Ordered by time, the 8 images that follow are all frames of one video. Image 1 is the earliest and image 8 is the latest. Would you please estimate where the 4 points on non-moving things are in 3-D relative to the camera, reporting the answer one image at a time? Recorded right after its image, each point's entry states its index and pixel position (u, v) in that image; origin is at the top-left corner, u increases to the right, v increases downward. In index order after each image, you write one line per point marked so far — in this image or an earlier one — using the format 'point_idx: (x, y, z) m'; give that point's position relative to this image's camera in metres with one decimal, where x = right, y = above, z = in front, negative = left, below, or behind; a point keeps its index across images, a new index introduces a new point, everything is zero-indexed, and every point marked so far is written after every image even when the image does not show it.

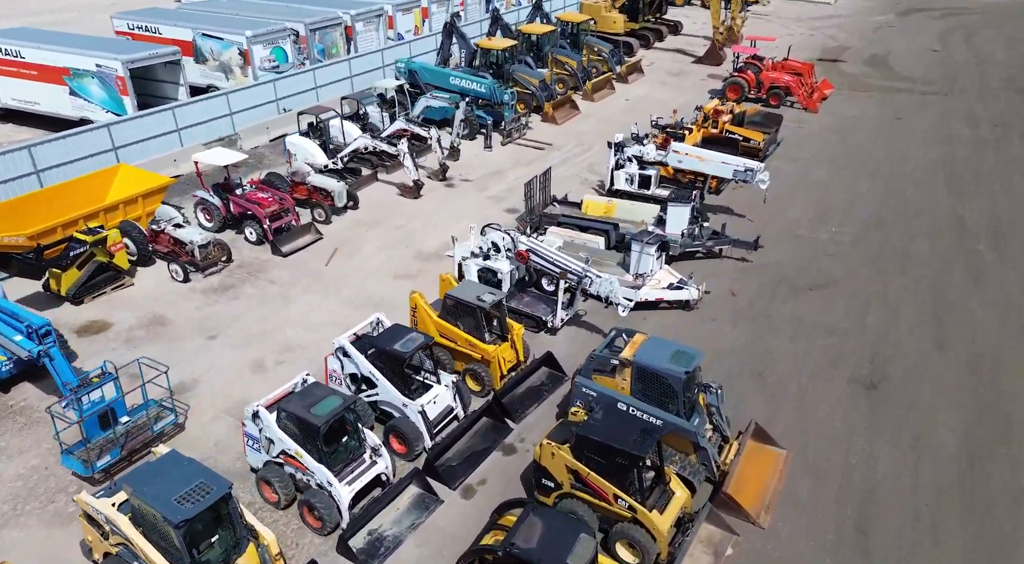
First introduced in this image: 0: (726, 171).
0: (+4.5, +2.3, +15.3) m
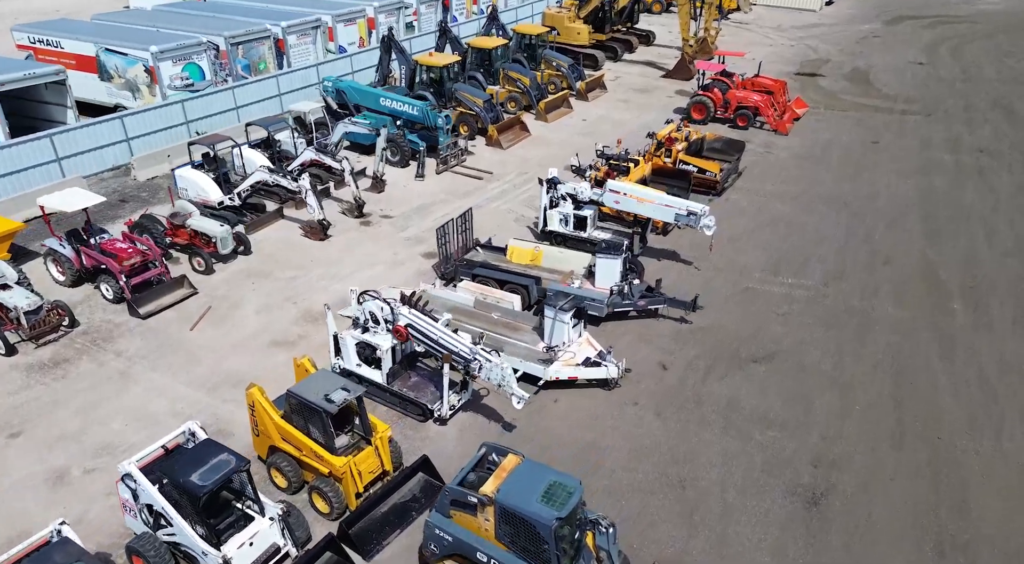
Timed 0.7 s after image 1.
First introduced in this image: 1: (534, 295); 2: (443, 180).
0: (+2.9, +1.2, +13.5) m
1: (+0.4, -0.2, +12.1) m
2: (-1.8, +2.6, +18.2) m
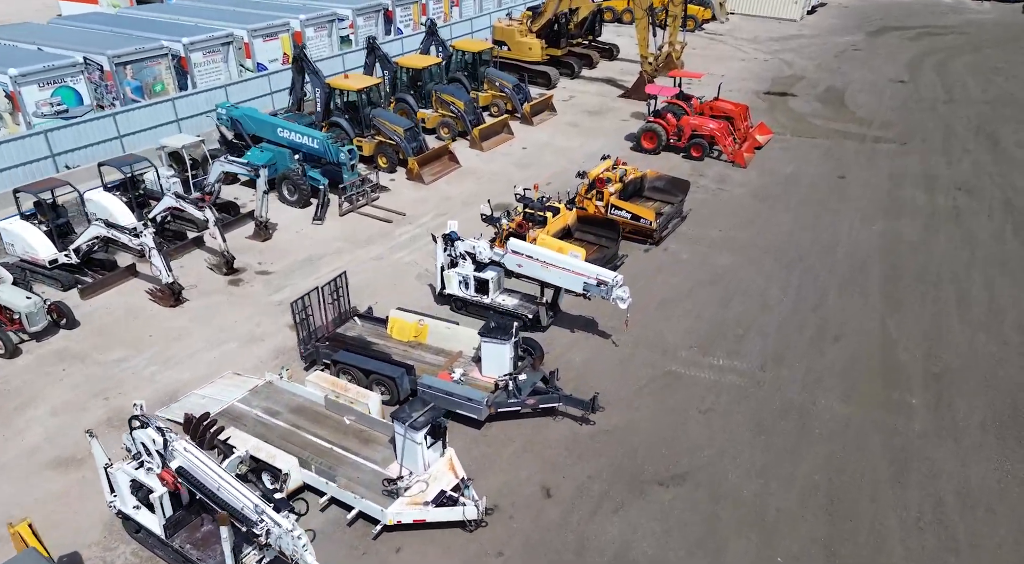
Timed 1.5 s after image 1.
0: (+1.0, 0.0, +11.3) m
1: (-1.5, -1.5, +9.9) m
2: (-3.7, +1.3, +16.0) m
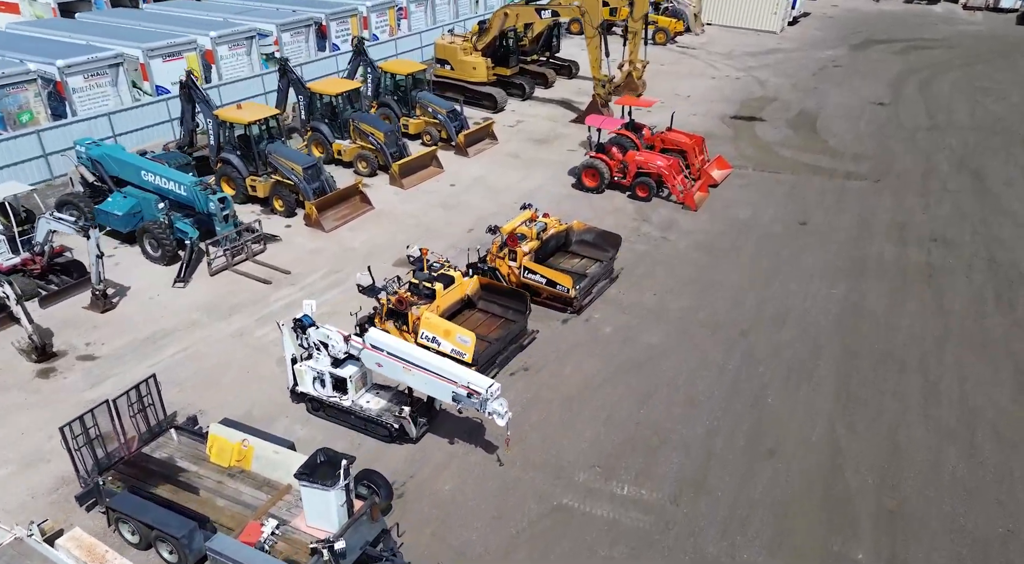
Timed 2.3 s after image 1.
0: (-0.9, -1.4, +9.0) m
1: (-3.4, -2.9, +7.6) m
2: (-5.6, 0.0, +13.6) m
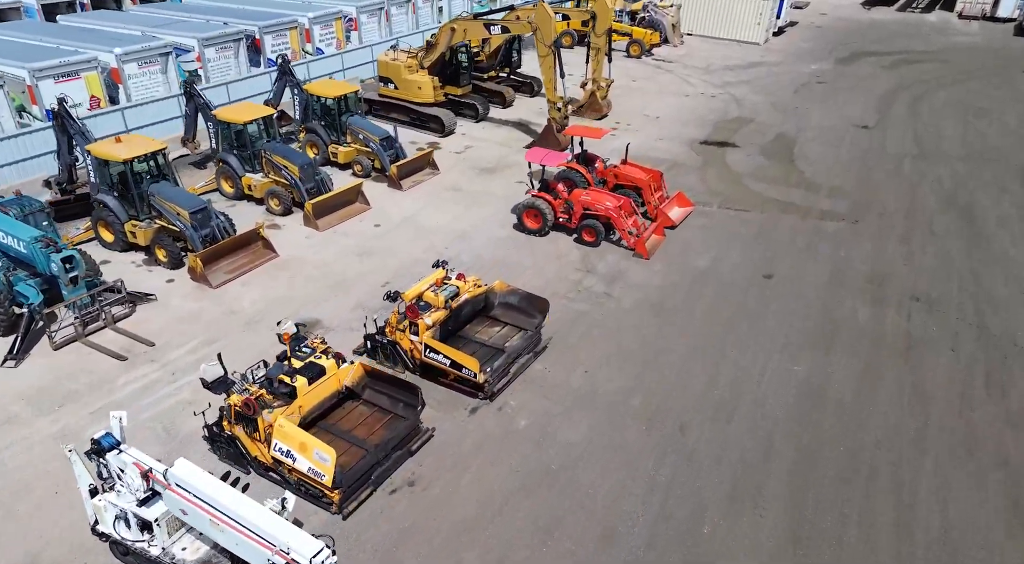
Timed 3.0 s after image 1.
0: (-2.4, -2.6, +6.8) m
1: (-5.0, -4.1, +5.4) m
2: (-7.2, -1.3, +11.4) m
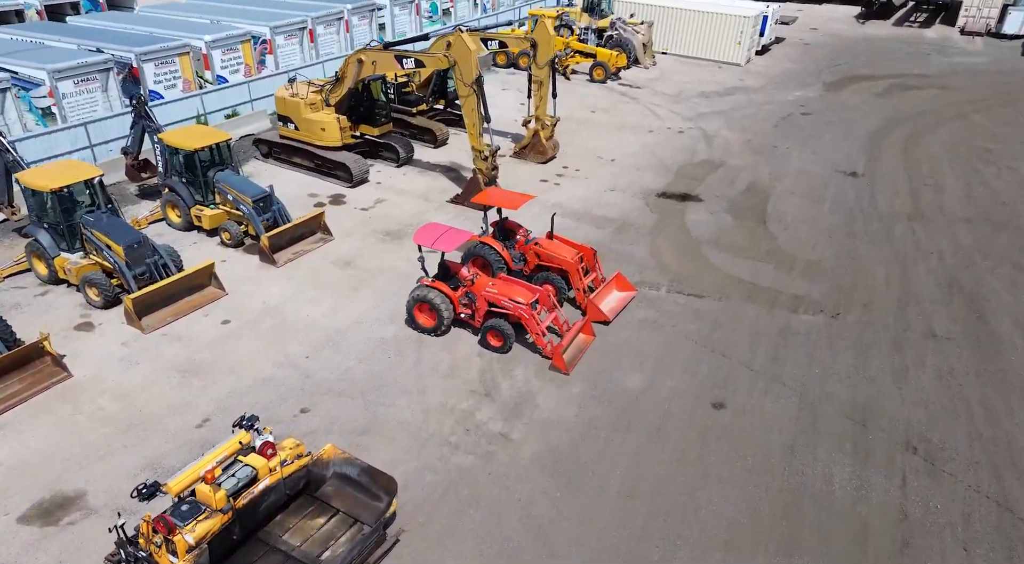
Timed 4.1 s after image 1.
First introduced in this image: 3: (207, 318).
0: (-4.5, -4.7, +3.1) m
1: (-7.0, -6.1, +1.6) m
2: (-9.3, -3.3, +7.6) m
3: (-5.7, -0.7, +13.3) m
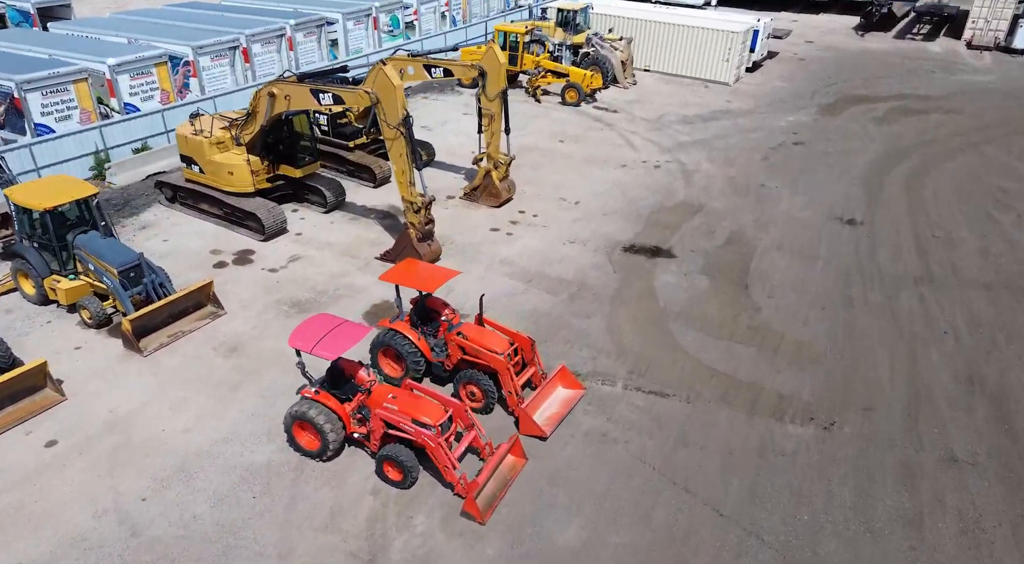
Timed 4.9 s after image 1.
0: (-5.8, -6.3, +0.2) m
1: (-8.3, -7.7, -1.3) m
2: (-10.7, -4.9, +4.7) m
3: (-7.1, -2.3, +10.4) m
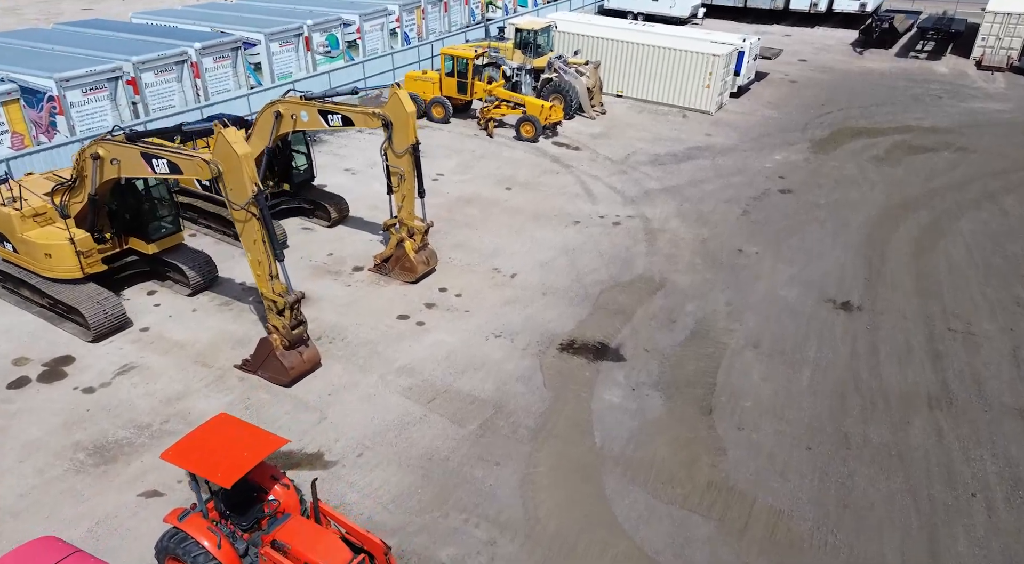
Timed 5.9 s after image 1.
0: (-7.6, -8.3, -3.6) m
1: (-10.1, -9.7, -5.1) m
2: (-12.4, -6.9, +0.9) m
3: (-8.8, -4.3, +6.6) m
